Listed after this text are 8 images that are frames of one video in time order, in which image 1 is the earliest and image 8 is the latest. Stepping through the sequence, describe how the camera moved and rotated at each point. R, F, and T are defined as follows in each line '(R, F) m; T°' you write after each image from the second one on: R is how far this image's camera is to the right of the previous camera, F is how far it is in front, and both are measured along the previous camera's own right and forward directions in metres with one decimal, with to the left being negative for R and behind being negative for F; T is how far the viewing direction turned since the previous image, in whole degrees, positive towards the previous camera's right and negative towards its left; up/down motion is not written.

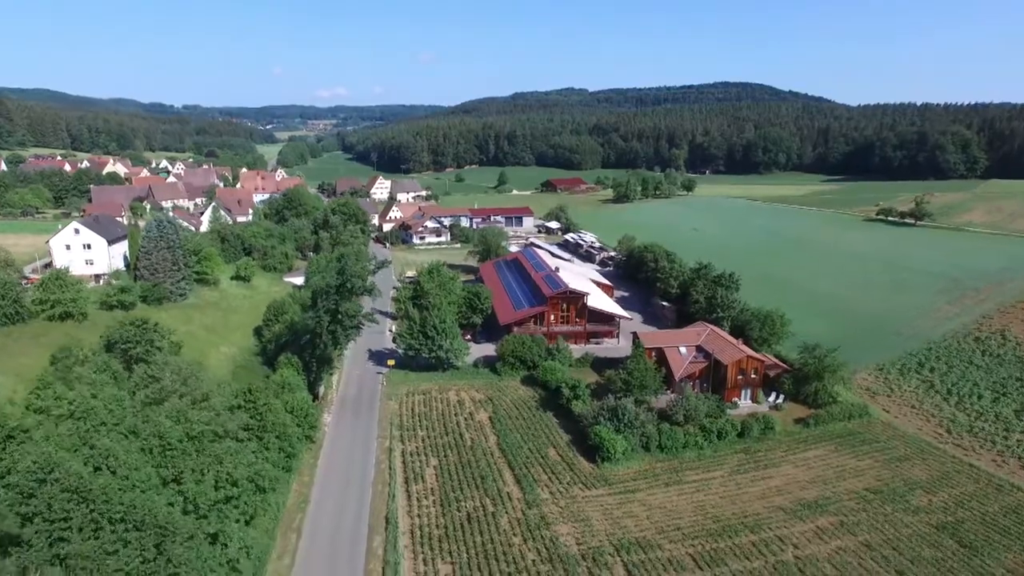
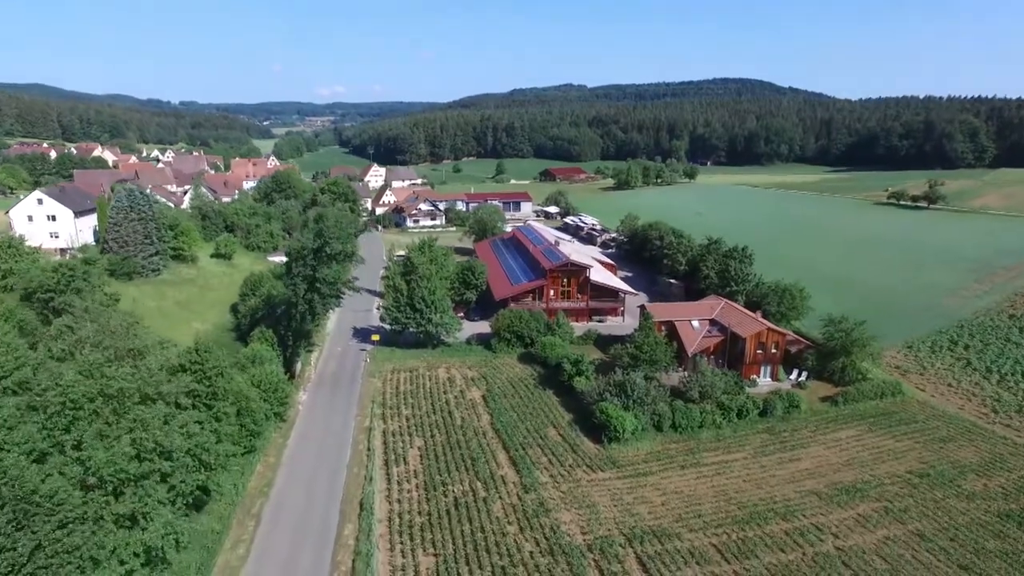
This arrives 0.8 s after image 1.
(+0.1, +4.2) m; 0°
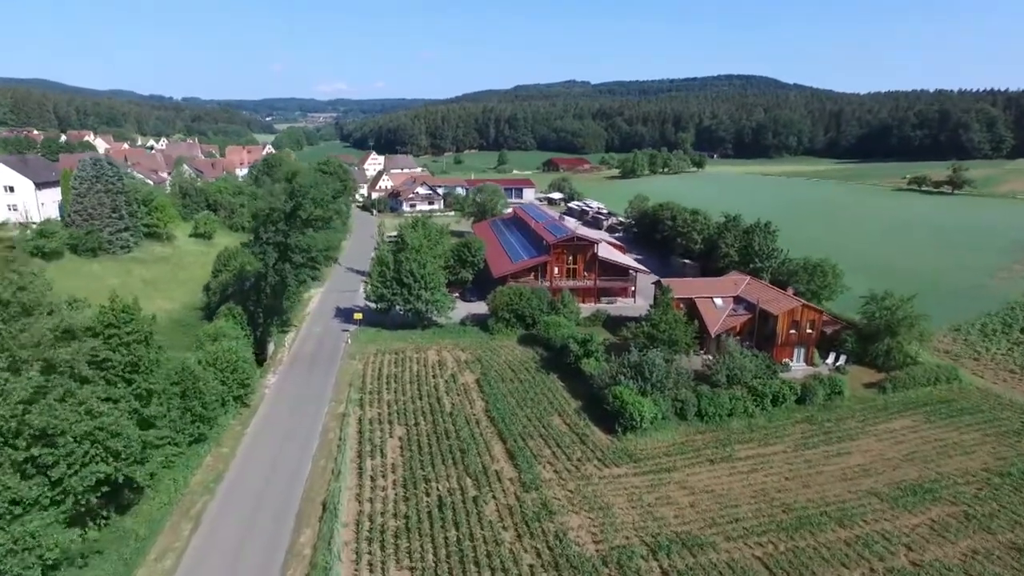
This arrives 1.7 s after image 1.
(+0.1, +4.9) m; 0°
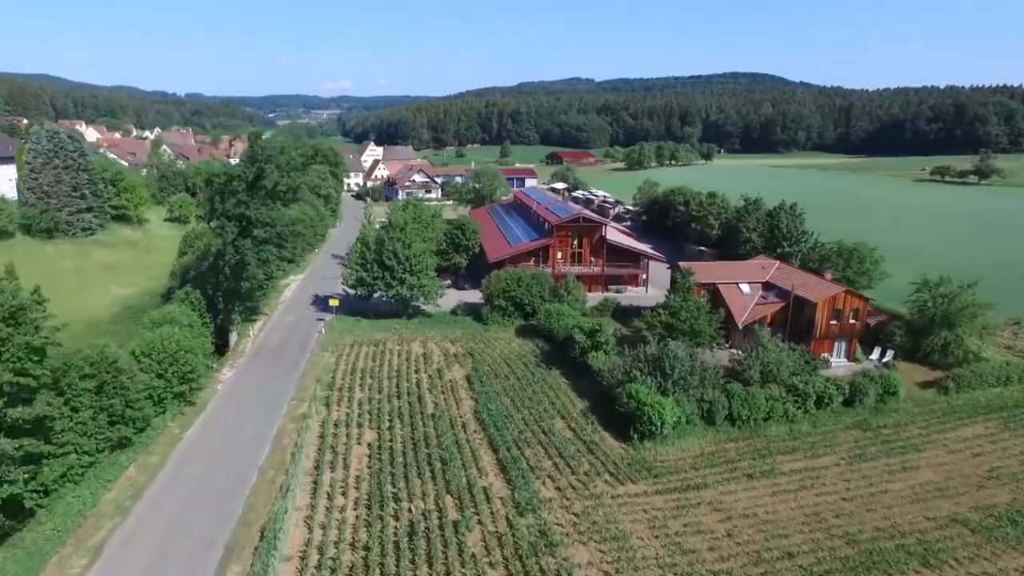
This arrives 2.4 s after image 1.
(+0.2, +4.8) m; 0°
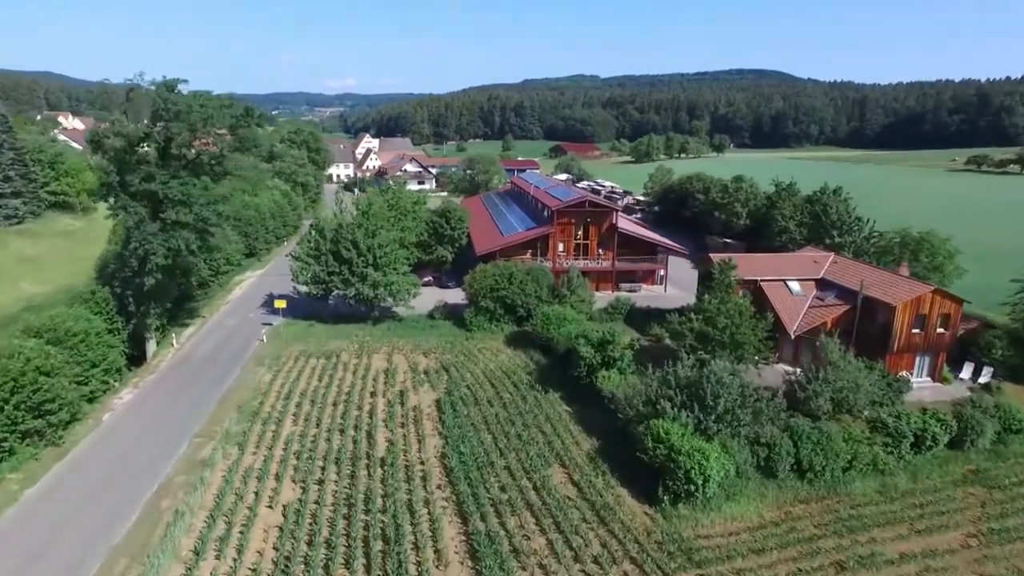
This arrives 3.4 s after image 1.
(+0.4, +7.0) m; 0°
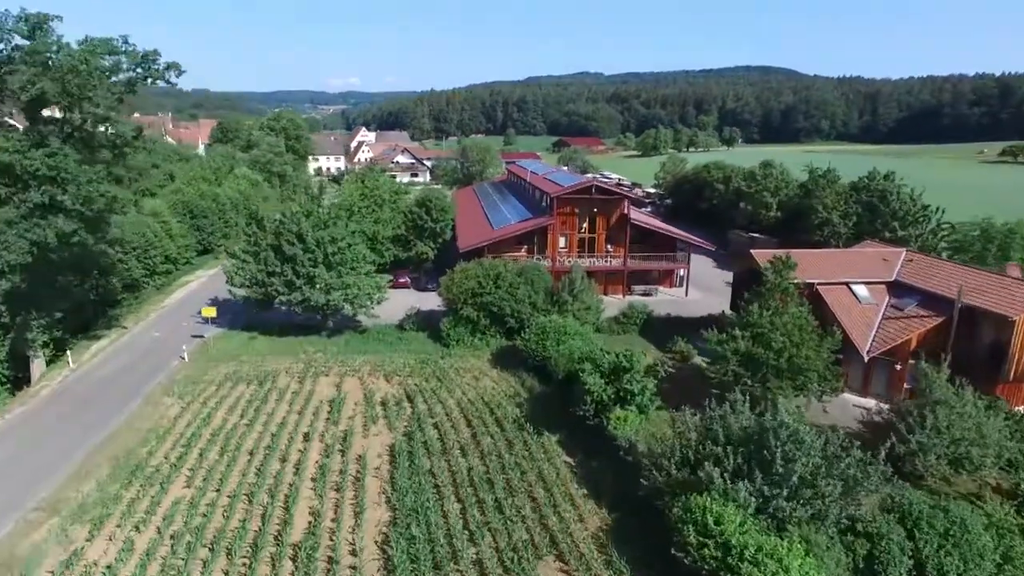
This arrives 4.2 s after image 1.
(+0.4, +5.9) m; 0°
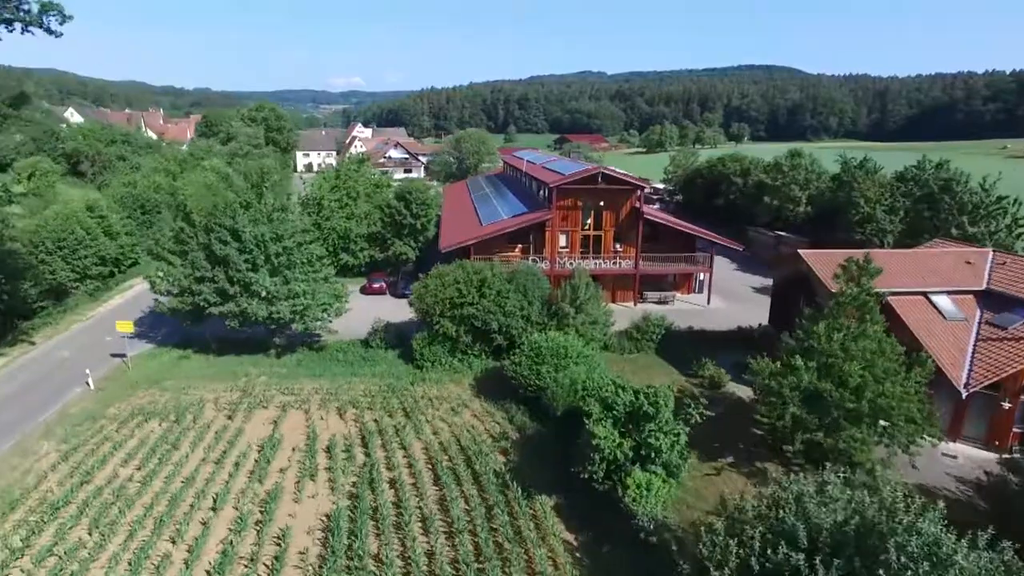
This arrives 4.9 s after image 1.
(+0.3, +4.5) m; 0°
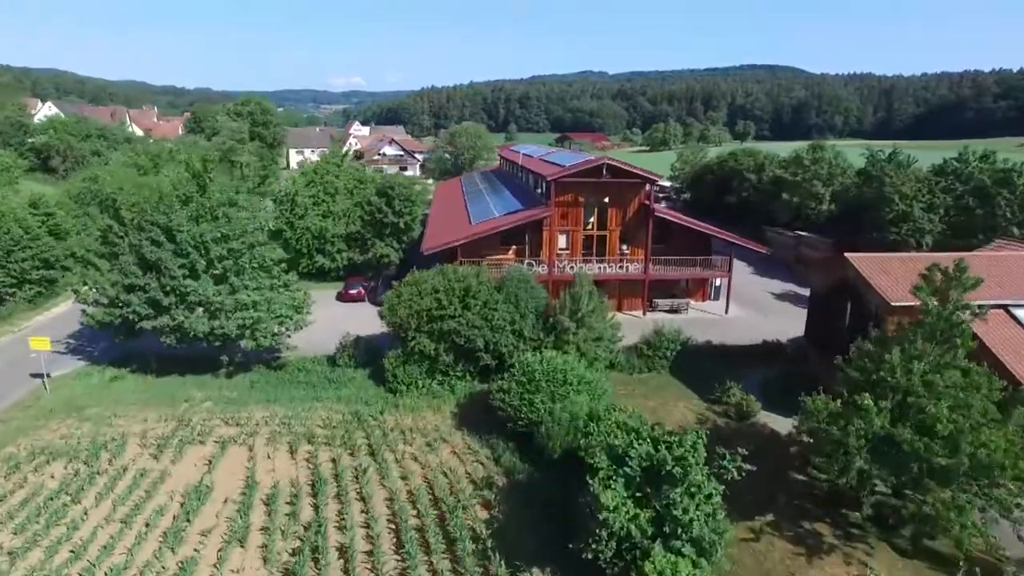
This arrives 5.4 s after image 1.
(+0.2, +3.0) m; 0°
